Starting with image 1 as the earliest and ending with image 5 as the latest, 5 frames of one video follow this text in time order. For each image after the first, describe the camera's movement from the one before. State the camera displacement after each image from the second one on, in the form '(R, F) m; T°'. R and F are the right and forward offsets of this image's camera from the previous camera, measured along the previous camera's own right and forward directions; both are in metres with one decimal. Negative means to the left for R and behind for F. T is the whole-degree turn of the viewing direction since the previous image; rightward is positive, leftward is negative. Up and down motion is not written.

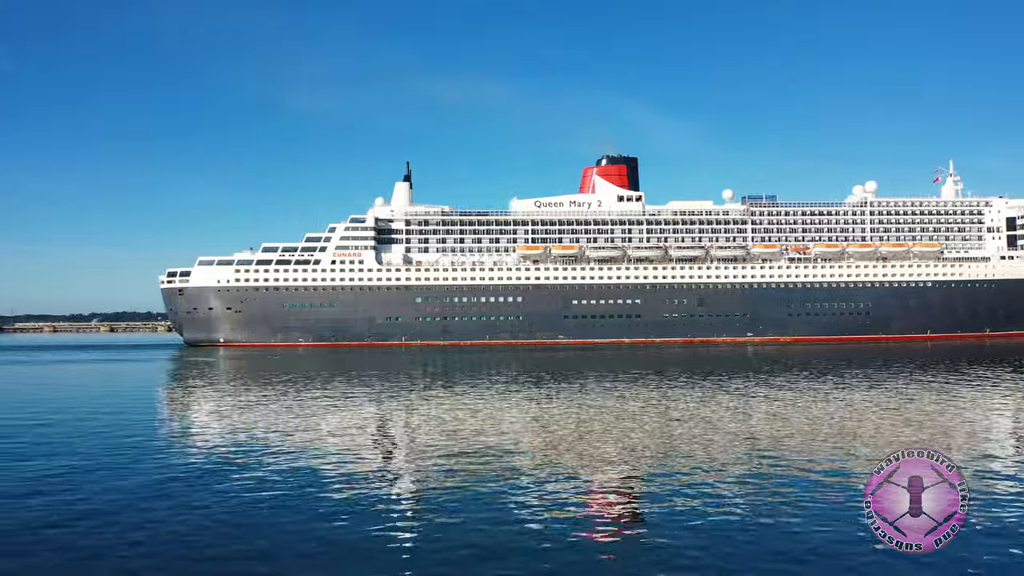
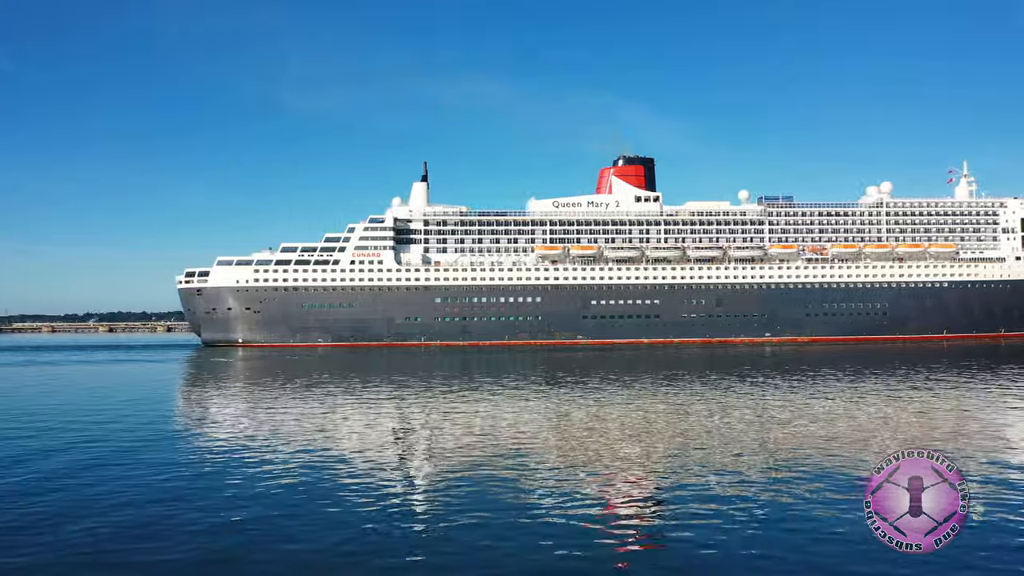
(-1.3, 0.0) m; 0°
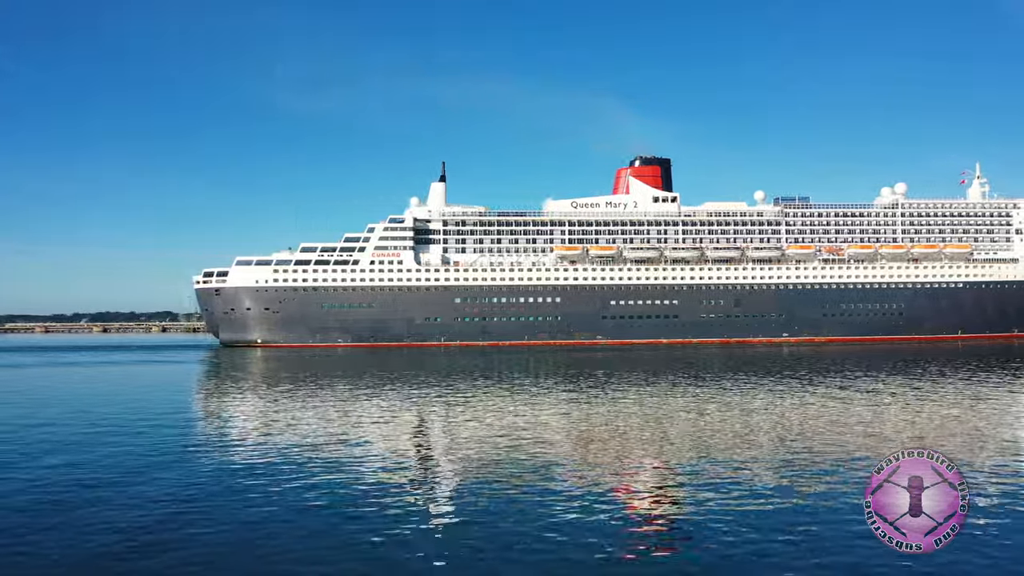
(-1.6, 0.0) m; +1°
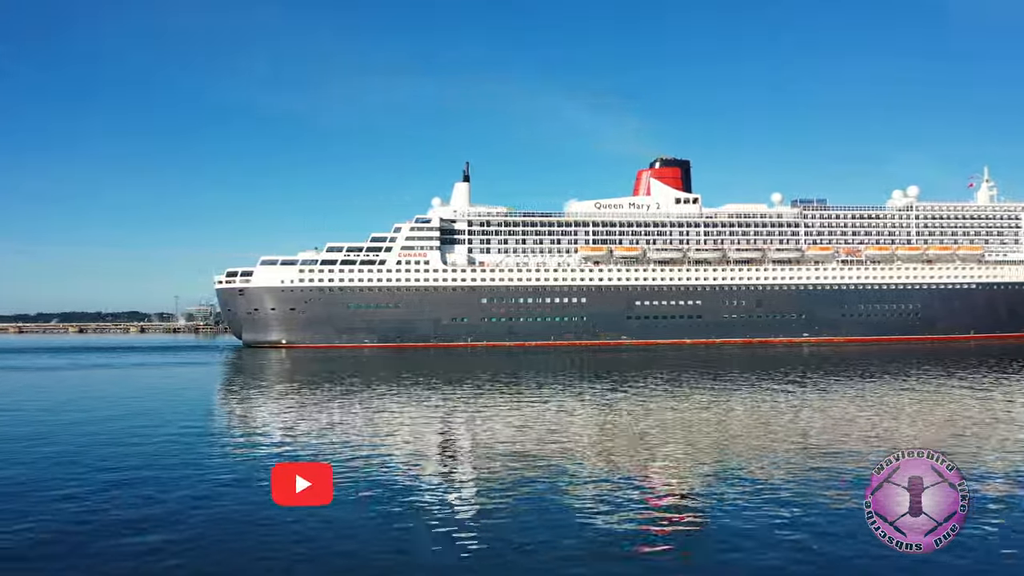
(-2.9, 0.0) m; +2°
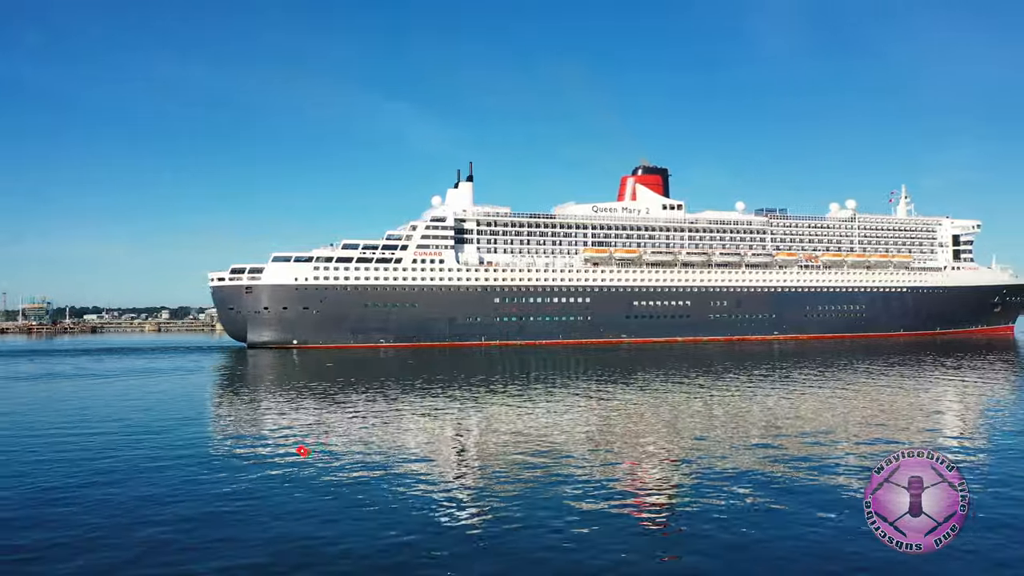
(-9.2, +0.3) m; +12°
